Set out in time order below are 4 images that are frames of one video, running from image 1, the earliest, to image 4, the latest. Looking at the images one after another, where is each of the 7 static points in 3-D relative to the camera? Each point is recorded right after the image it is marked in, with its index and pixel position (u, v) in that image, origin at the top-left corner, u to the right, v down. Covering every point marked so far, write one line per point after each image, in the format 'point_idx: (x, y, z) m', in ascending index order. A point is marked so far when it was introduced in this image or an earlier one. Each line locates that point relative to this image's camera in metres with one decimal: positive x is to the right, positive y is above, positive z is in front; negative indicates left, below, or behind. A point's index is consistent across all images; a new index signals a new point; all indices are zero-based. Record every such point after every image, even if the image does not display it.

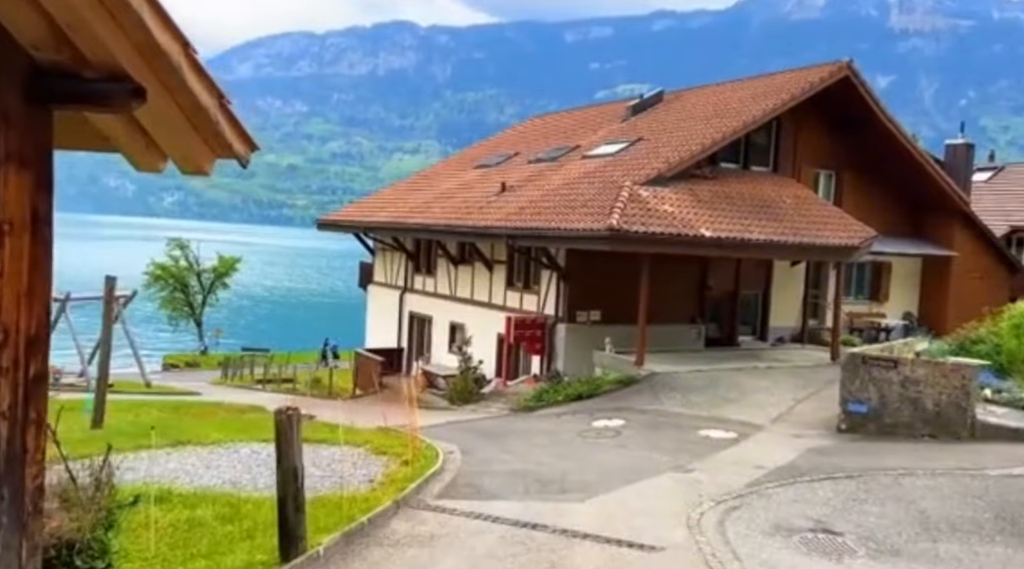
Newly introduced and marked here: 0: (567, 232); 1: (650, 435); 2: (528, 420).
0: (+0.9, +0.9, +18.4) m
1: (+1.8, -2.0, +13.9) m
2: (+0.2, -2.1, +16.2) m
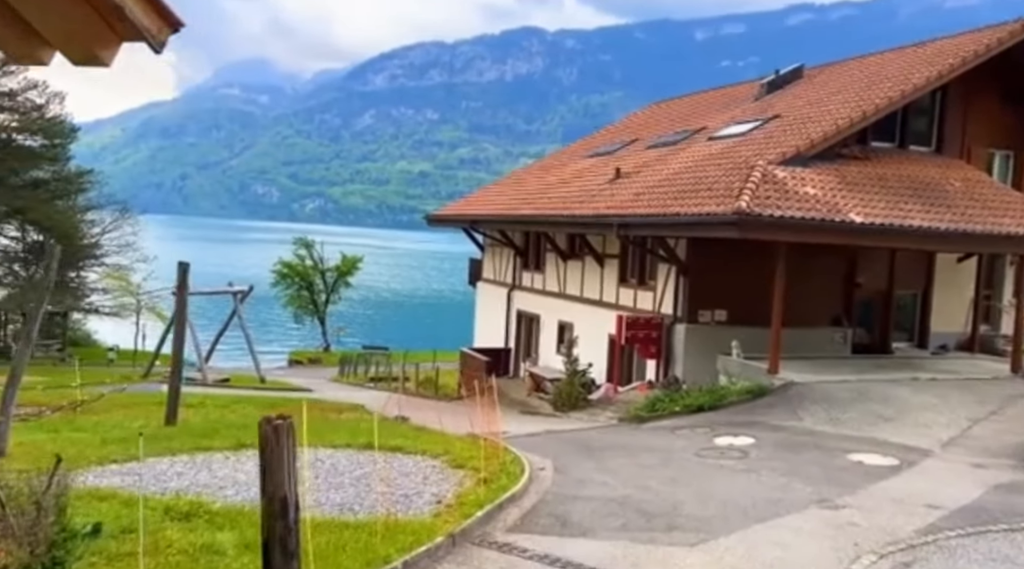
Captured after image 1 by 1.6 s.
0: (+2.6, +1.0, +16.0) m
1: (+2.9, -1.8, +11.4) m
2: (+1.6, -2.0, +13.9) m
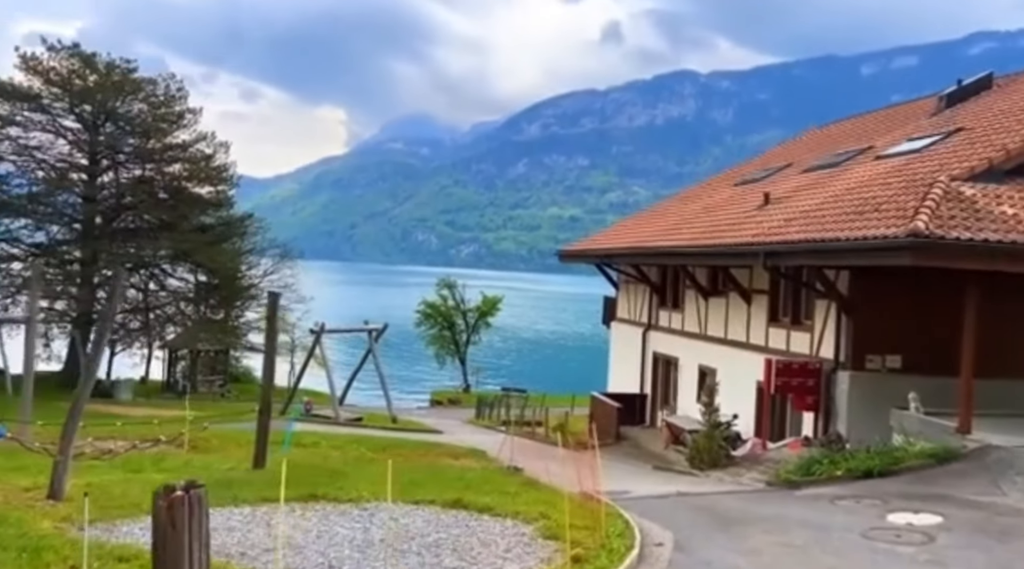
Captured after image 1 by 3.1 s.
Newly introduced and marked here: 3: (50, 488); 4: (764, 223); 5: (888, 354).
0: (+4.2, +0.5, +13.3) m
1: (+3.8, -2.1, +8.6) m
2: (+2.9, -2.3, +11.3) m
3: (-5.1, -2.2, +11.8) m
4: (+4.2, +1.0, +17.8) m
5: (+5.4, -1.0, +15.3) m
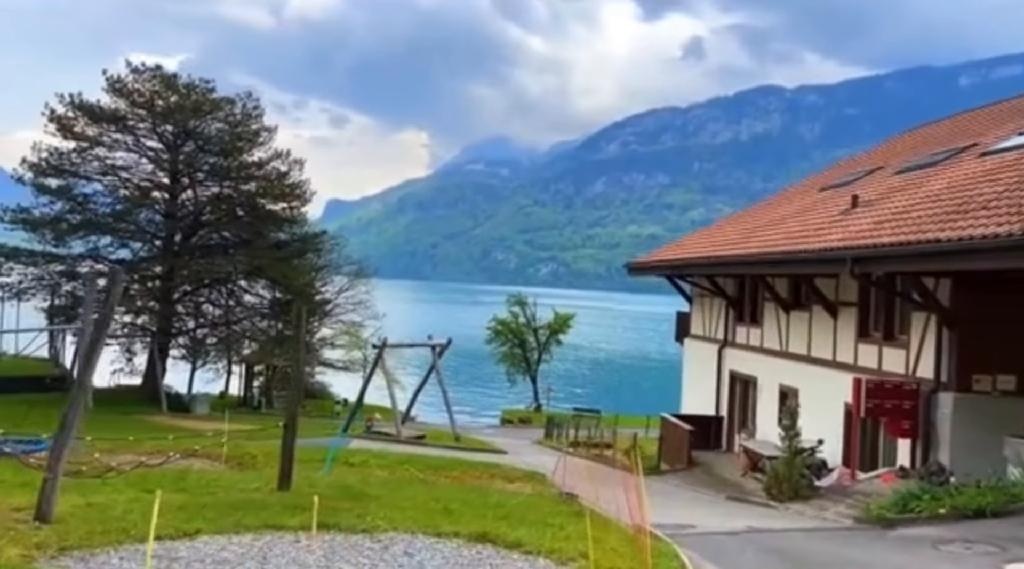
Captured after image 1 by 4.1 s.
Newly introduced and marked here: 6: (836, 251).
0: (+4.8, +0.5, +11.5) m
1: (+4.0, -2.1, +6.8) m
2: (+3.3, -2.3, +9.5) m
3: (-4.7, -2.2, +10.7) m
4: (+5.1, +0.9, +16.0) m
5: (+6.1, -1.1, +13.4) m
6: (+4.5, +0.5, +14.6) m
